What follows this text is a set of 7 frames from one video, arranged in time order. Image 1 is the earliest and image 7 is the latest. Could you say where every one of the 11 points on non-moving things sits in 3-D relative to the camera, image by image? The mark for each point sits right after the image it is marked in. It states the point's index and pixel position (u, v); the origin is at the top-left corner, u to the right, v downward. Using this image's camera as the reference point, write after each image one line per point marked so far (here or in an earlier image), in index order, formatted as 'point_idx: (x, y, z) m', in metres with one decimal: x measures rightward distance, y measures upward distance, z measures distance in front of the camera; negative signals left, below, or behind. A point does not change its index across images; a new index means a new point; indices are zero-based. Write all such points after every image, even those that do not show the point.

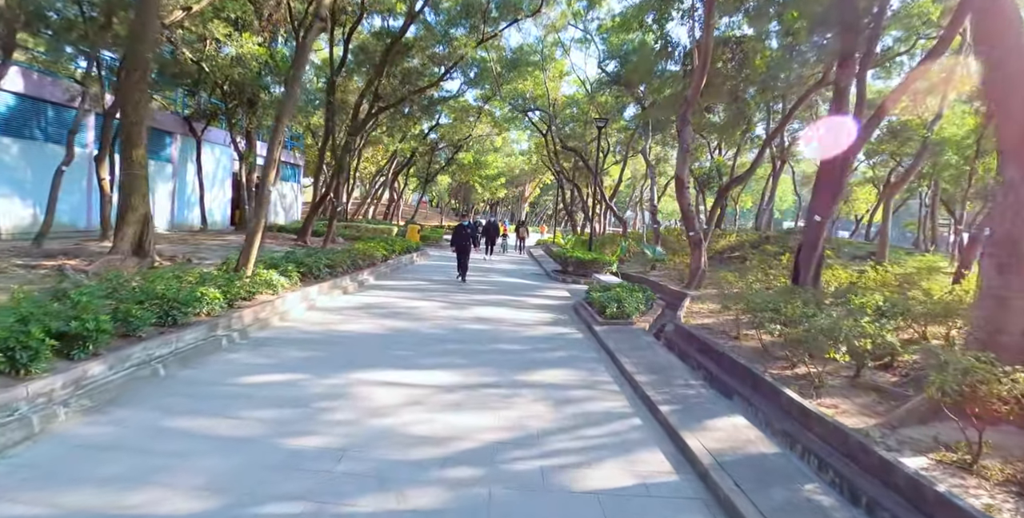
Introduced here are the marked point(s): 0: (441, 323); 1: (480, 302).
0: (-1.0, -0.9, +7.8) m
1: (-0.6, -0.8, +10.1) m
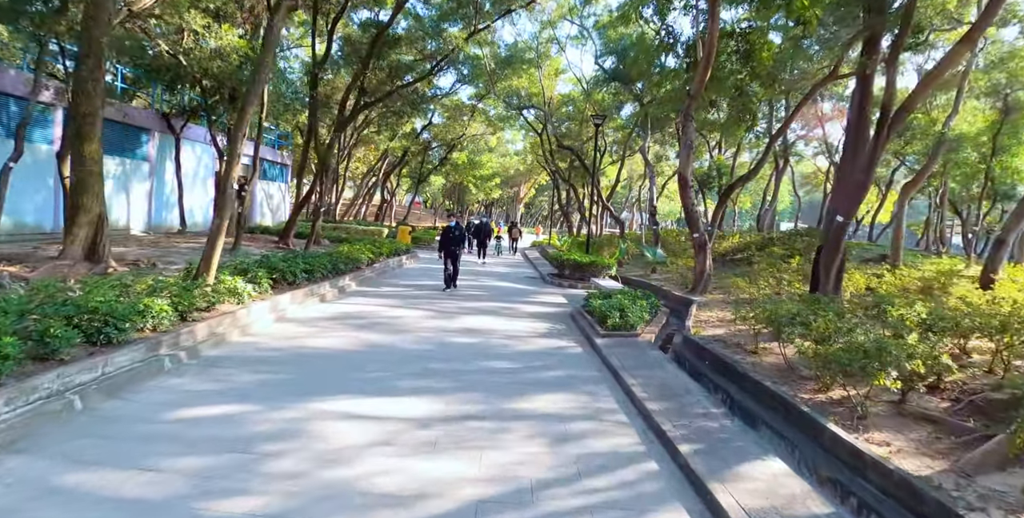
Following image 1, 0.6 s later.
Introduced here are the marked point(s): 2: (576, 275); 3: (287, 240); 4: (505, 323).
0: (-1.1, -0.9, +7.0) m
1: (-0.7, -0.8, +9.3) m
2: (+1.6, -0.4, +14.7) m
3: (-5.9, +0.5, +15.0) m
4: (-0.1, -0.9, +8.4) m
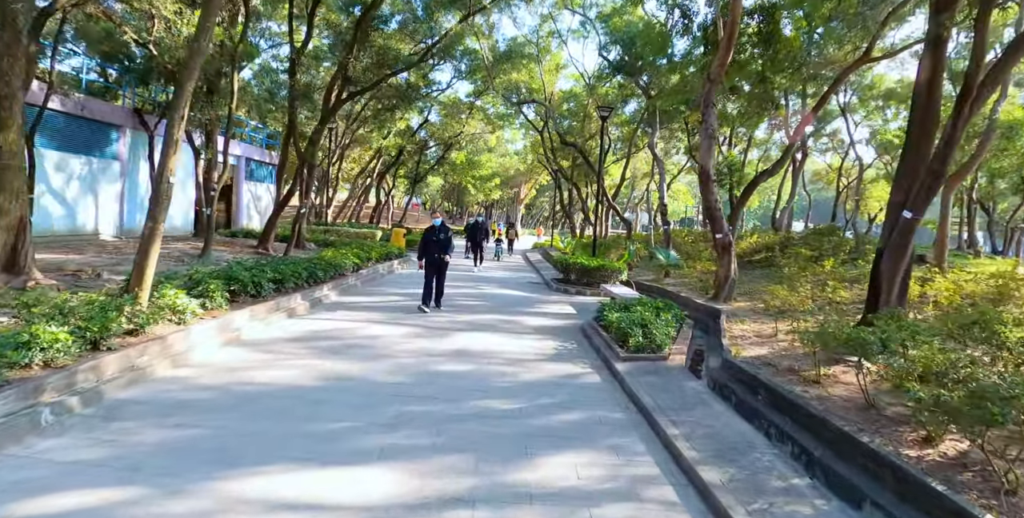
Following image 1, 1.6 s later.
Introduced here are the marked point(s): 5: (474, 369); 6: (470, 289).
0: (-1.1, -1.0, +5.6) m
1: (-0.7, -0.9, +8.0) m
2: (+1.7, -0.5, +13.4) m
3: (-5.9, +0.3, +13.7) m
4: (-0.1, -1.0, +7.1) m
5: (-0.4, -1.1, +5.7) m
6: (-0.9, -0.6, +12.4) m
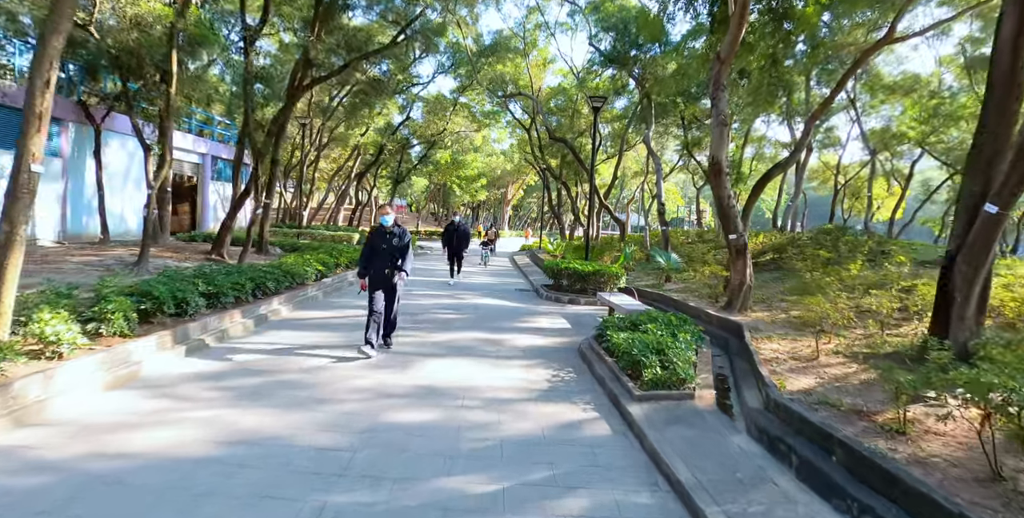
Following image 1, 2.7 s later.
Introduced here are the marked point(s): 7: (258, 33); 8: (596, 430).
0: (-1.2, -1.1, +4.2) m
1: (-0.9, -1.0, +6.5) m
2: (+1.3, -0.6, +12.0) m
3: (-6.2, +0.2, +12.2) m
4: (-0.3, -1.1, +5.7) m
5: (-0.5, -1.2, +4.2) m
6: (-1.2, -0.8, +11.0) m
7: (-5.3, +4.7, +11.9) m
8: (+0.6, -1.2, +4.2) m
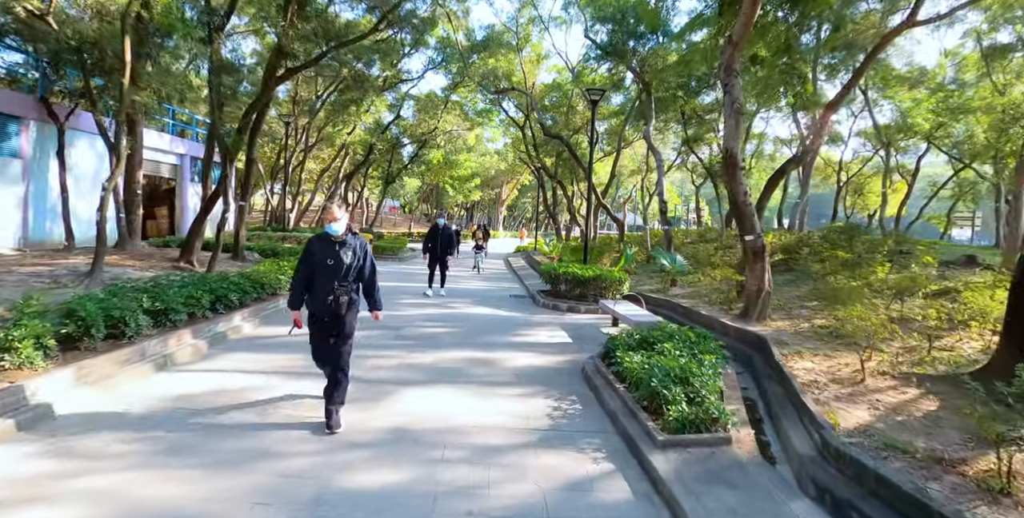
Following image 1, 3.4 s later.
0: (-1.3, -1.2, +3.3) m
1: (-0.9, -1.1, +5.6) m
2: (+1.2, -0.7, +11.1) m
3: (-6.4, 0.0, +11.2) m
4: (-0.3, -1.2, +4.7) m
5: (-0.6, -1.3, +3.3) m
6: (-1.3, -0.9, +10.1) m
7: (-5.5, +4.6, +11.0) m
8: (+0.6, -1.3, +3.3) m
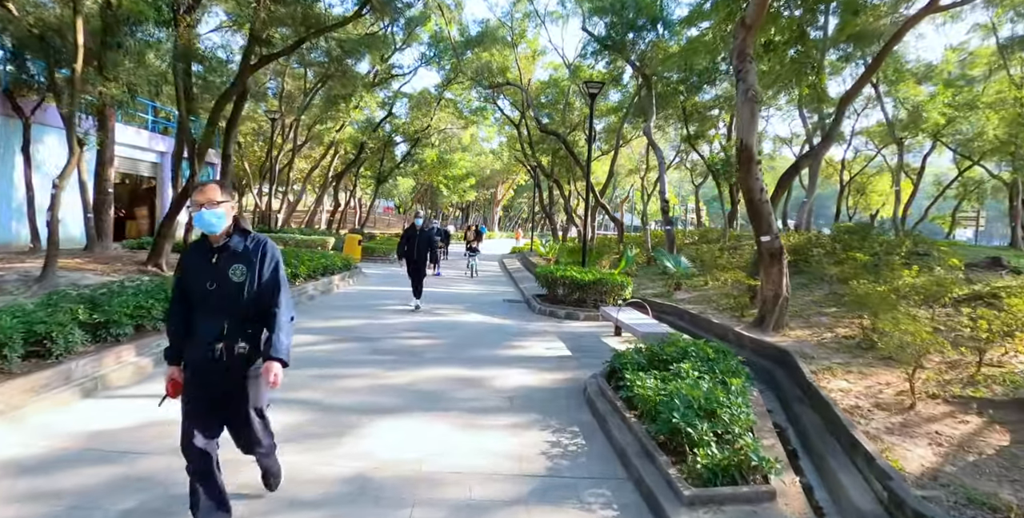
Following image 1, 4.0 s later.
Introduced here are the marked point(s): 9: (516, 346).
0: (-1.3, -1.3, +2.5) m
1: (-1.0, -1.2, +4.8) m
2: (+1.1, -0.7, +10.3) m
3: (-6.5, 0.0, +10.4) m
4: (-0.4, -1.3, +3.9) m
5: (-0.6, -1.3, +2.5) m
6: (-1.4, -0.9, +9.3) m
7: (-5.6, +4.5, +10.2) m
8: (+0.5, -1.4, +2.5) m
9: (0.0, -1.1, +7.3) m
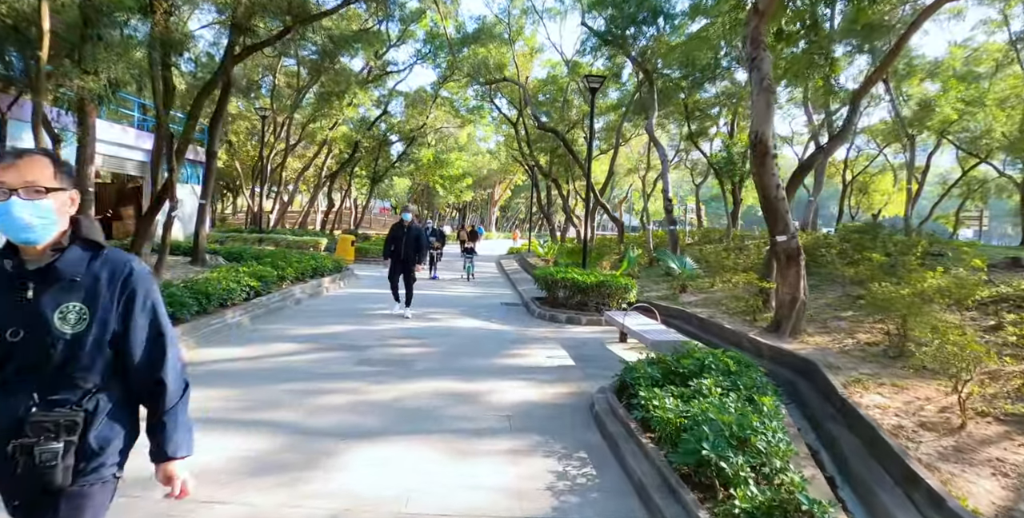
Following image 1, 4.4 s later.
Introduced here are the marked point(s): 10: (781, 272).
0: (-1.3, -1.3, +1.9) m
1: (-1.0, -1.2, +4.3) m
2: (+1.1, -0.7, +9.8) m
3: (-6.5, 0.0, +9.8) m
4: (-0.4, -1.3, +3.4) m
5: (-0.6, -1.3, +2.0) m
6: (-1.4, -0.9, +8.7) m
7: (-5.6, +4.5, +9.6) m
8: (+0.5, -1.4, +2.0) m
9: (0.0, -1.1, +6.8) m
10: (+3.4, -0.2, +7.3) m
